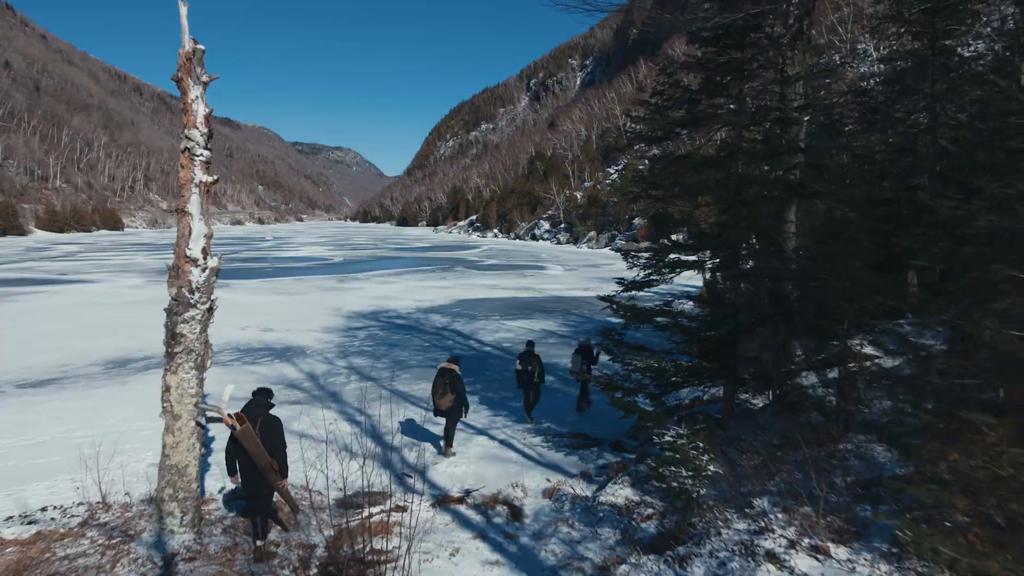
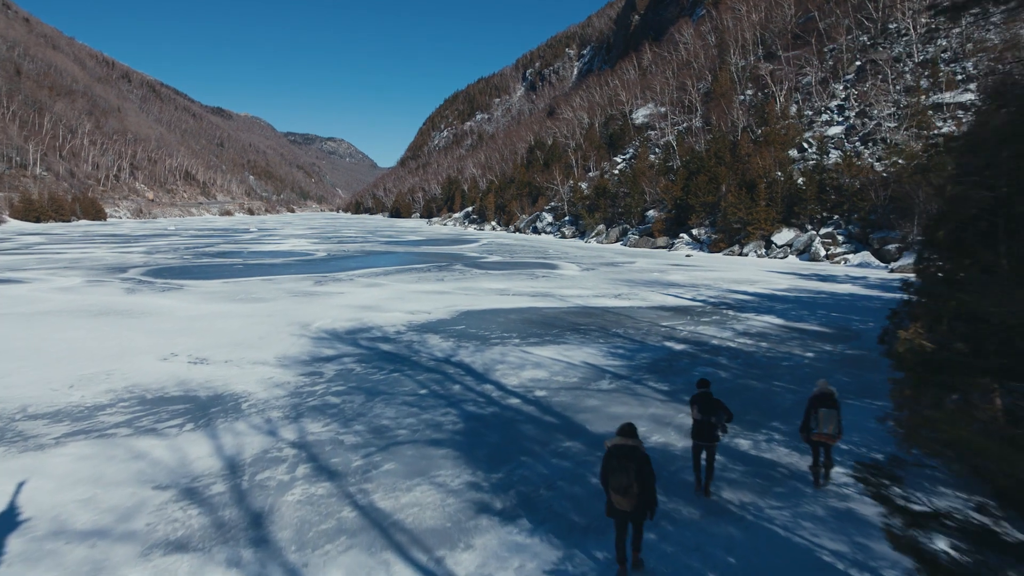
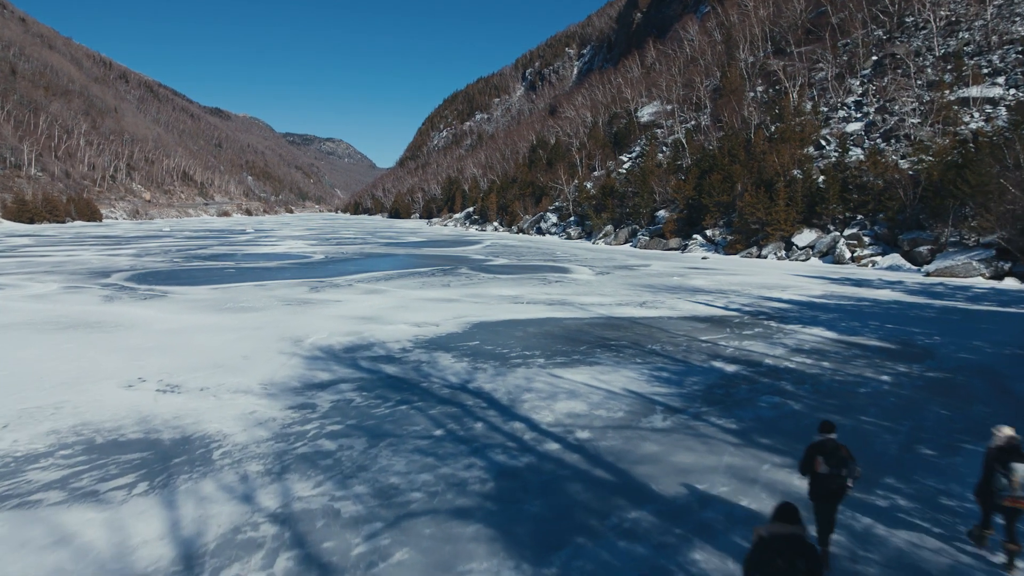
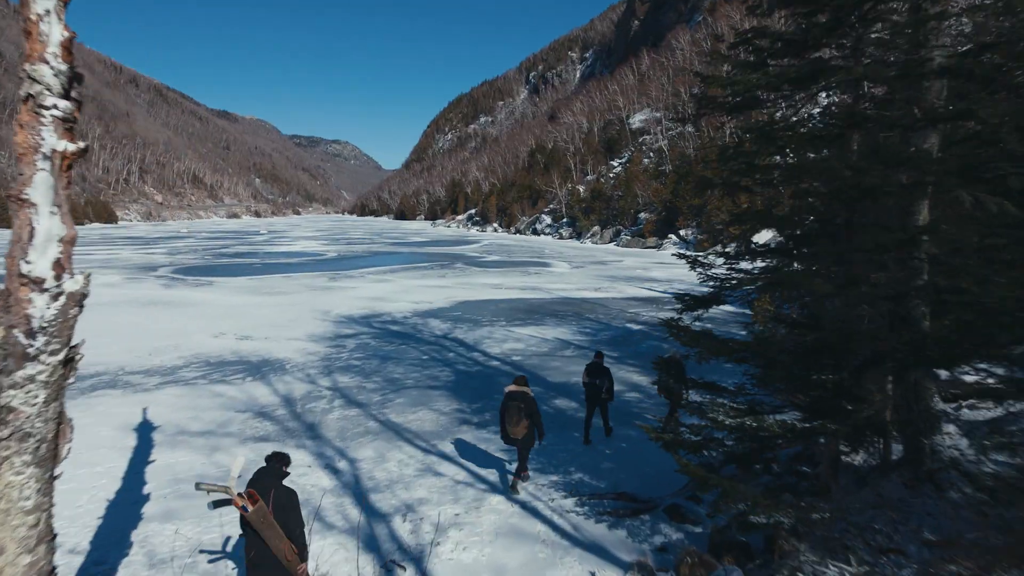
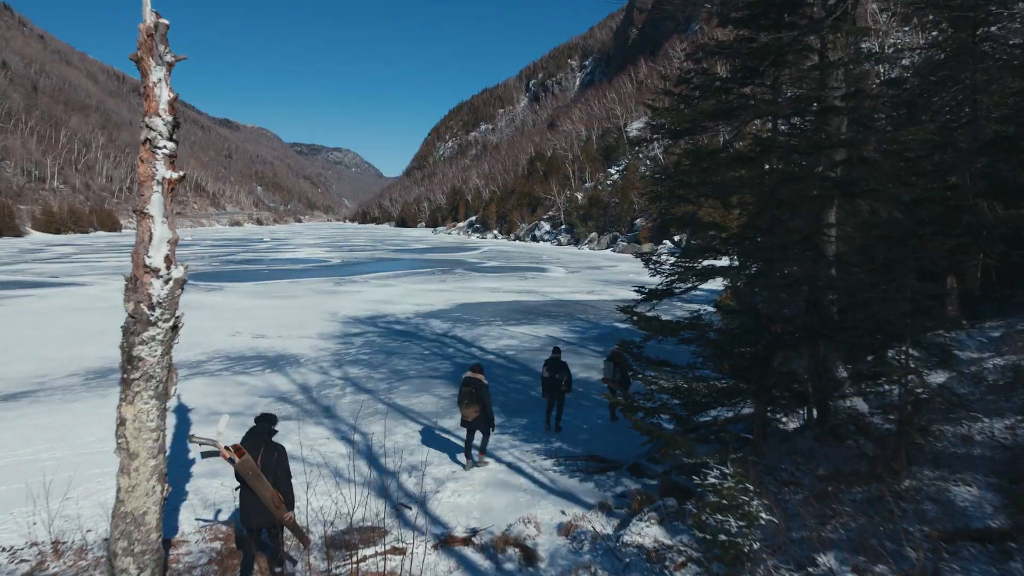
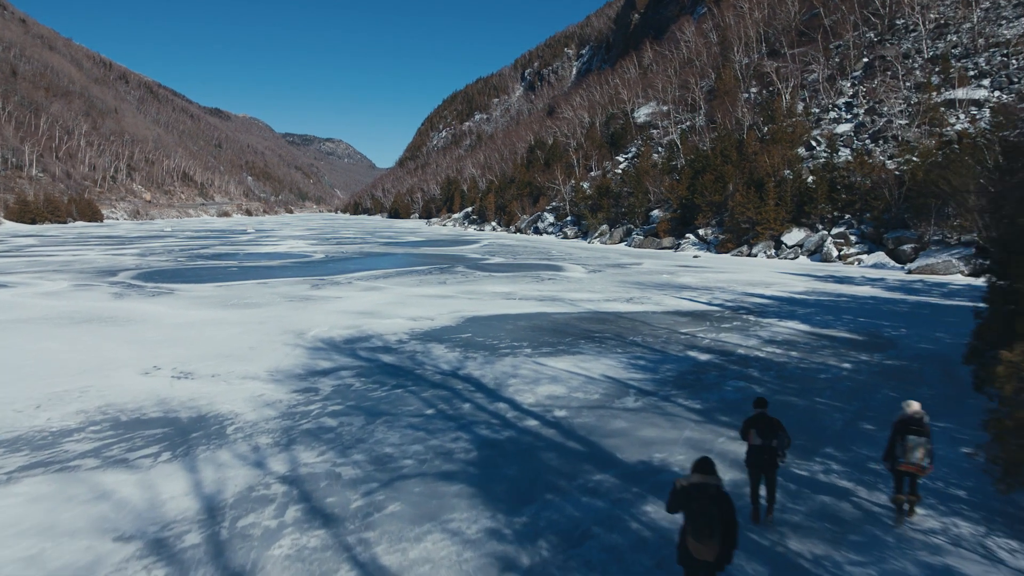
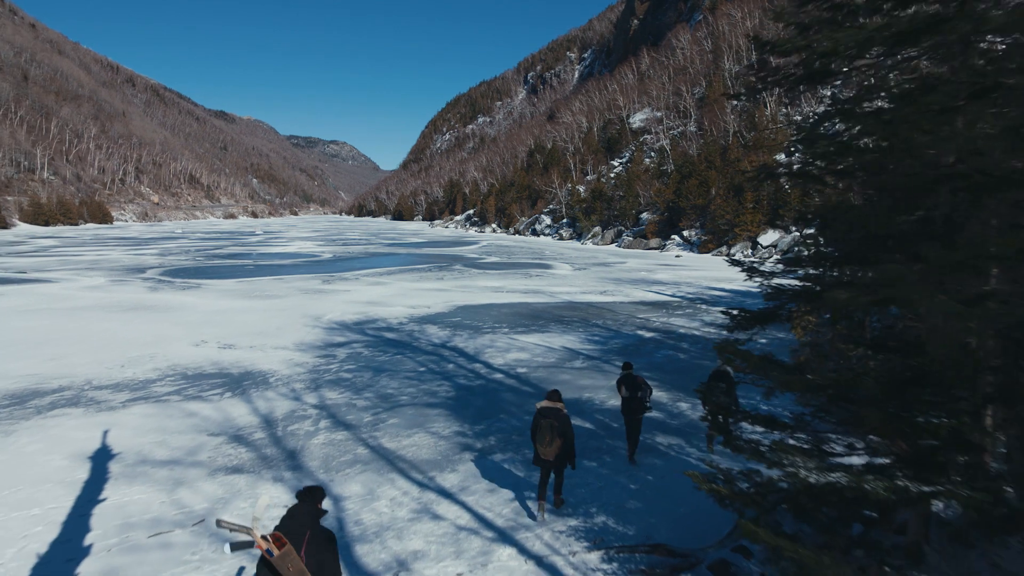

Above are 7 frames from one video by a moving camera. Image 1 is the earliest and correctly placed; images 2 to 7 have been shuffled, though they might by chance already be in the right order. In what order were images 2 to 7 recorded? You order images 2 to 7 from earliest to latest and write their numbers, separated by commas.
5, 4, 7, 2, 6, 3
